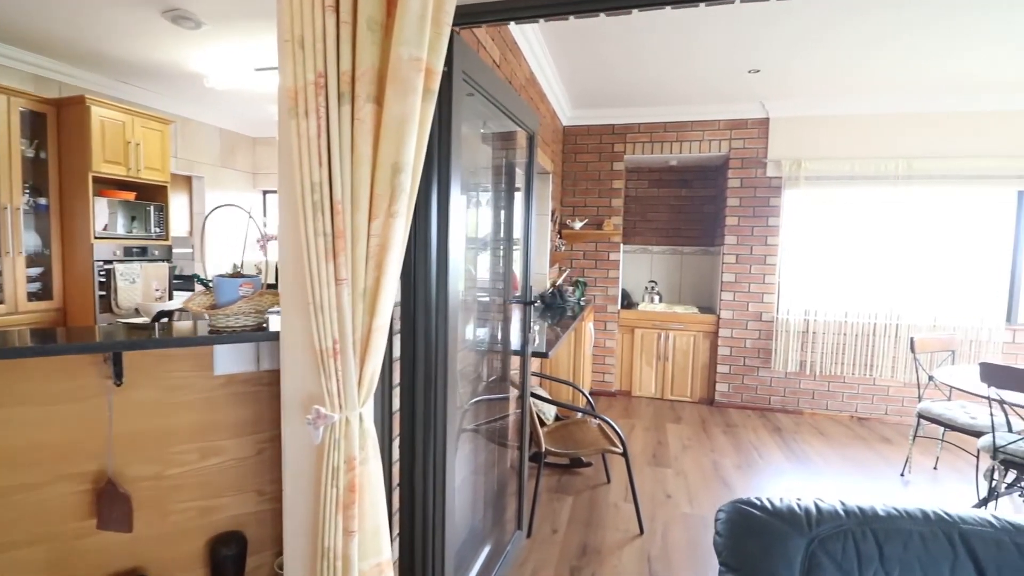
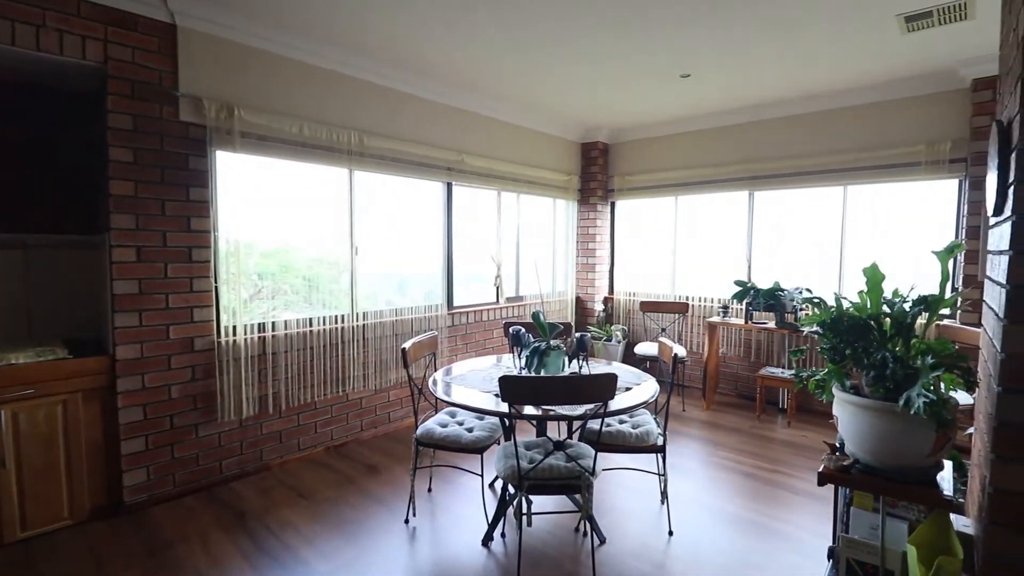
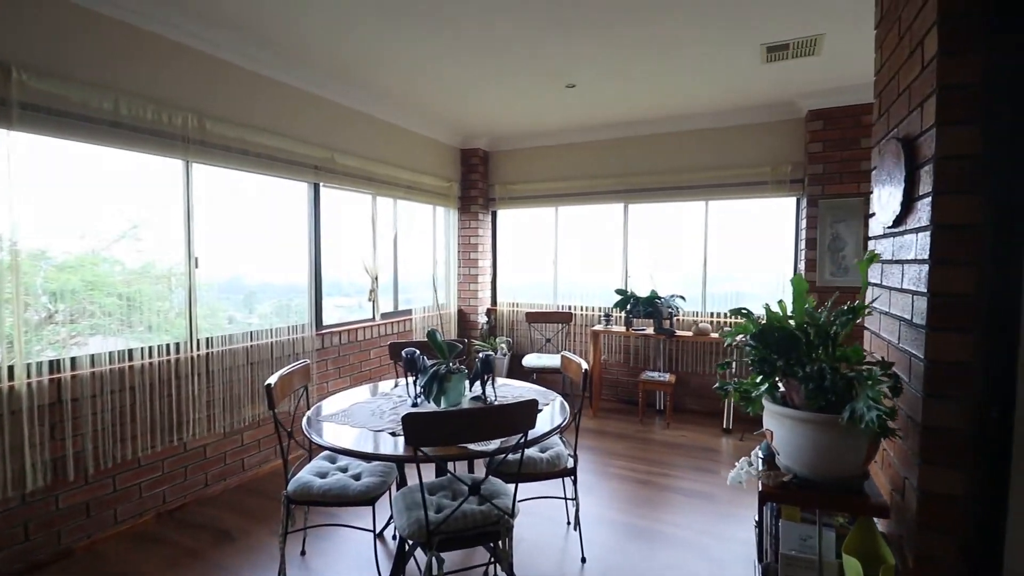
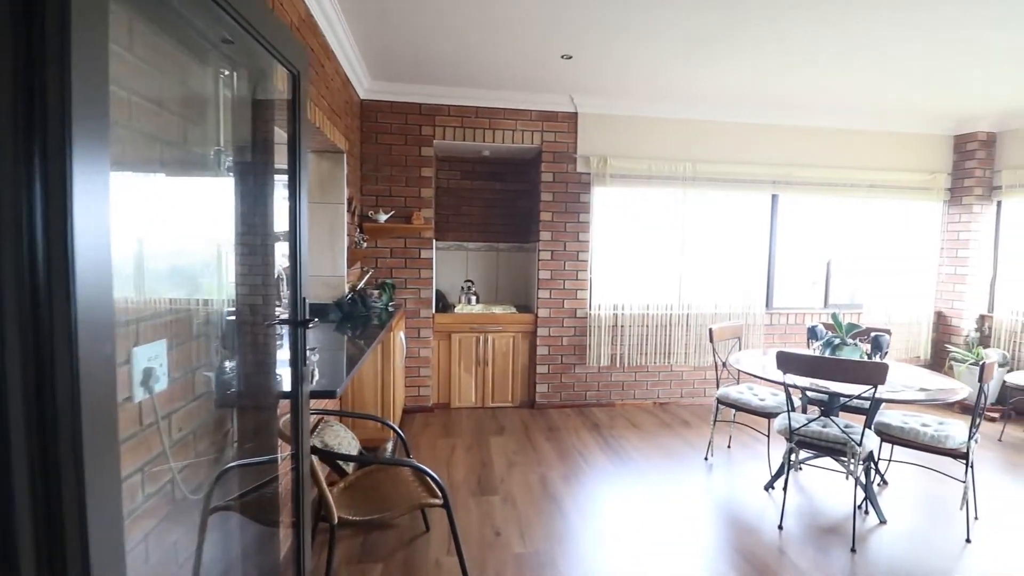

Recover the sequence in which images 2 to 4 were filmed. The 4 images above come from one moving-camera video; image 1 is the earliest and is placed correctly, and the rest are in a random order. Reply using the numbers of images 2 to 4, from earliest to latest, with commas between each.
4, 2, 3
